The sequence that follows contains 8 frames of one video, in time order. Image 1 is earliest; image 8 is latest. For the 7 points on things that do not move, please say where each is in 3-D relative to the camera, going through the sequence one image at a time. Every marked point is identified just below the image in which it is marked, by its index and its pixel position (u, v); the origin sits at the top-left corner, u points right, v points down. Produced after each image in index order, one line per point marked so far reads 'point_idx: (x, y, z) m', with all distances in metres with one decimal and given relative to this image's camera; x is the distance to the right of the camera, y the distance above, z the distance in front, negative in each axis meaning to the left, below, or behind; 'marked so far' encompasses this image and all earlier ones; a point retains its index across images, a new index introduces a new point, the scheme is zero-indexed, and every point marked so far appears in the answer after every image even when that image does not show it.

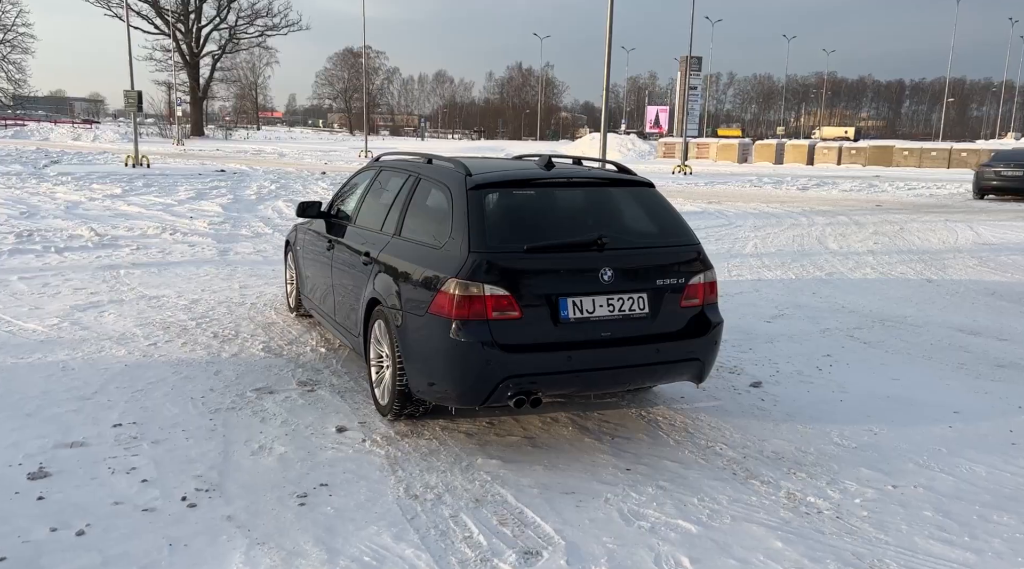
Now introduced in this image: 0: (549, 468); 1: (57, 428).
0: (+0.2, -0.9, +4.2) m
1: (-2.6, -0.8, +4.6) m
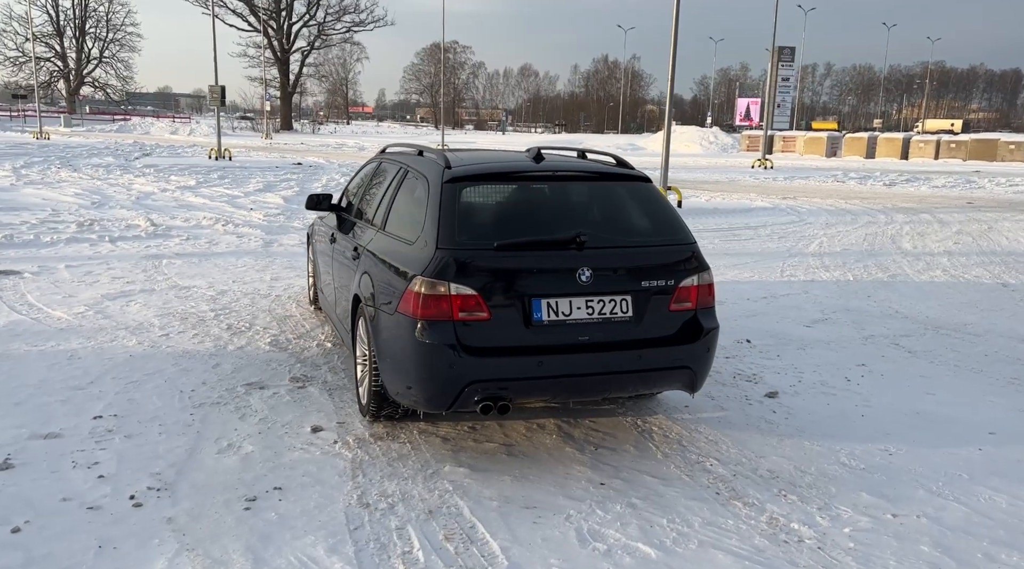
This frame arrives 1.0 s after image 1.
0: (0.0, -0.9, +4.0) m
1: (-2.7, -0.8, +4.6) m
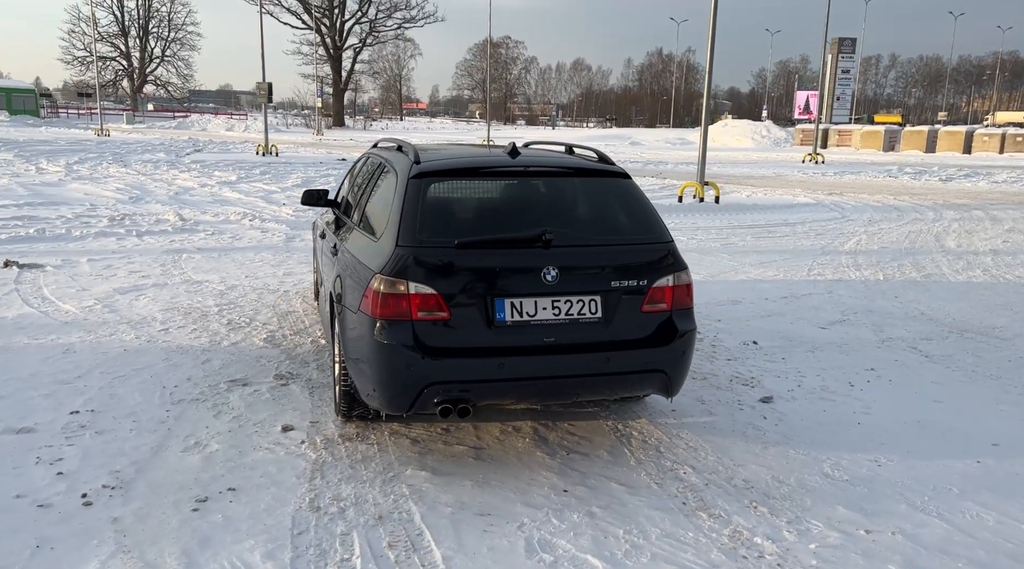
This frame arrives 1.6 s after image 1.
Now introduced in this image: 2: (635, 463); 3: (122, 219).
0: (-0.2, -0.9, +3.8) m
1: (-2.8, -0.7, +4.7) m
2: (+0.6, -0.9, +4.2) m
3: (-7.1, +1.2, +14.9) m
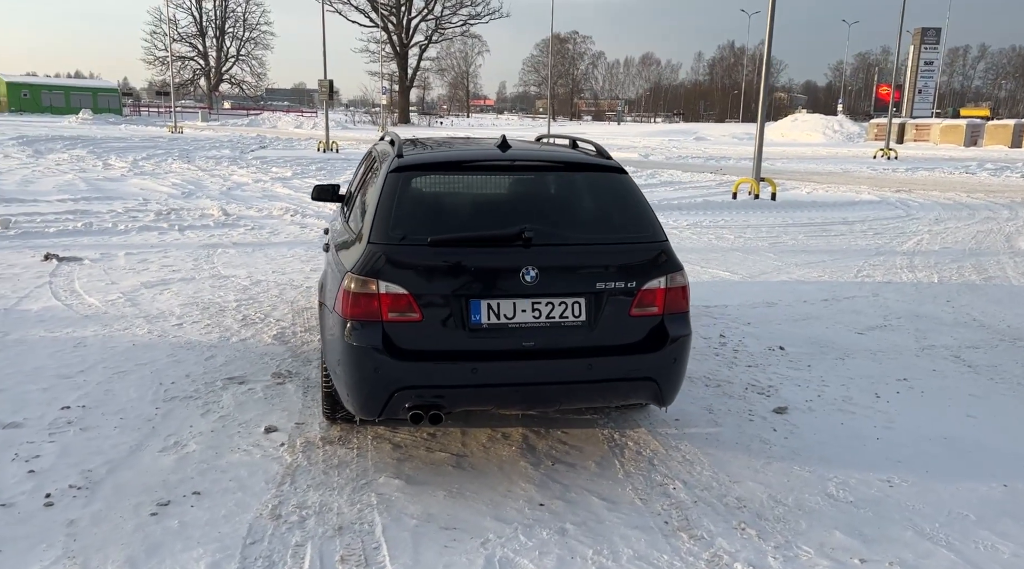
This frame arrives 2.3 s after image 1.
0: (-0.3, -0.9, +3.7) m
1: (-2.9, -0.7, +4.7) m
2: (+0.5, -0.9, +3.9) m
3: (-6.4, +1.3, +15.2) m
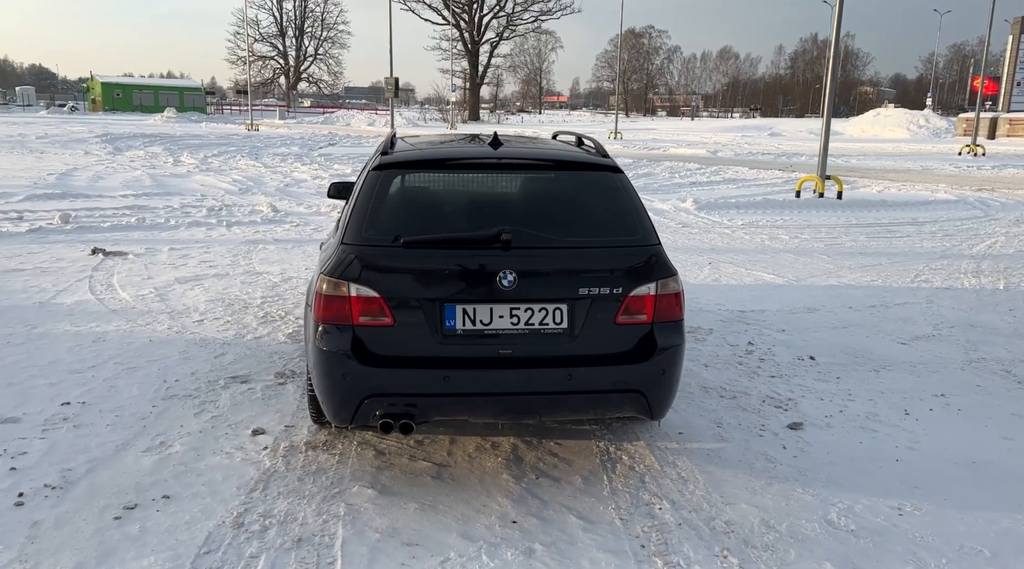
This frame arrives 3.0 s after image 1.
0: (-0.4, -1.0, +3.5) m
1: (-2.9, -0.7, +4.8) m
2: (+0.4, -0.9, +3.7) m
3: (-5.5, +1.4, +15.5) m
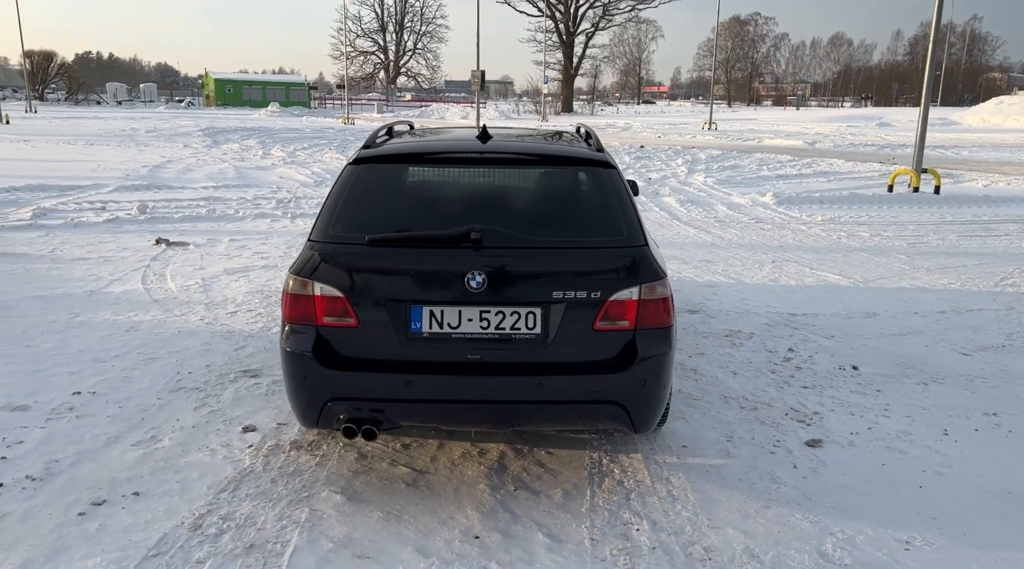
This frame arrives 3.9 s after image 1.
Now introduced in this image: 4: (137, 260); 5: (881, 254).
0: (-0.5, -1.0, +3.4) m
1: (-2.9, -0.6, +4.9) m
2: (+0.3, -1.0, +3.5) m
3: (-4.2, +1.6, +15.8) m
4: (-4.4, +0.3, +9.5) m
5: (+5.3, +0.5, +11.9) m
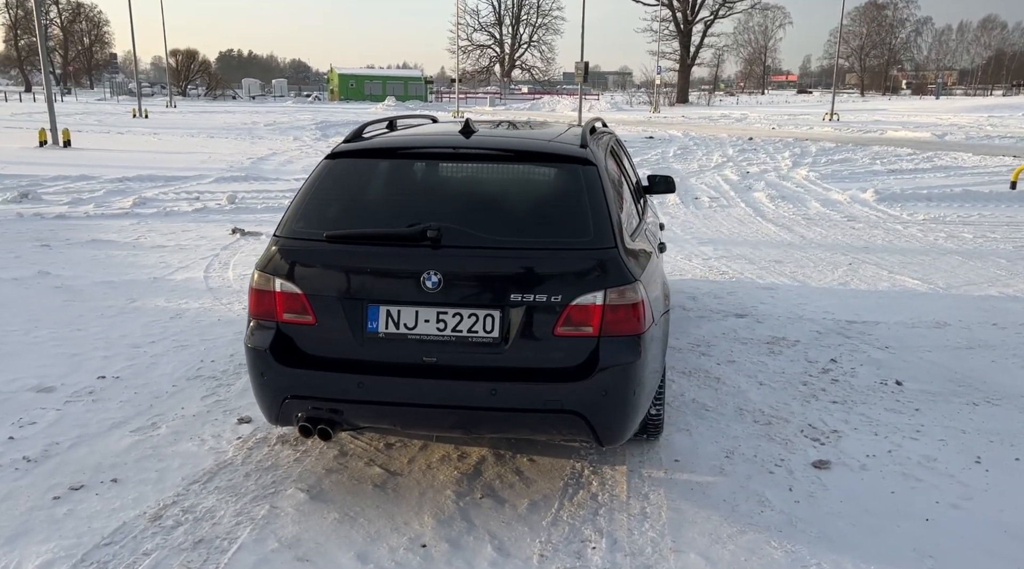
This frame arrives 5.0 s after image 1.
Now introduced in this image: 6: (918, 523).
0: (-0.7, -1.0, +3.3) m
1: (-2.8, -0.6, +5.1) m
2: (+0.1, -1.0, +3.3) m
3: (-2.7, +1.8, +16.1) m
4: (-3.7, +0.4, +9.9) m
5: (+6.2, +0.4, +11.0) m
6: (+1.7, -1.0, +3.4) m
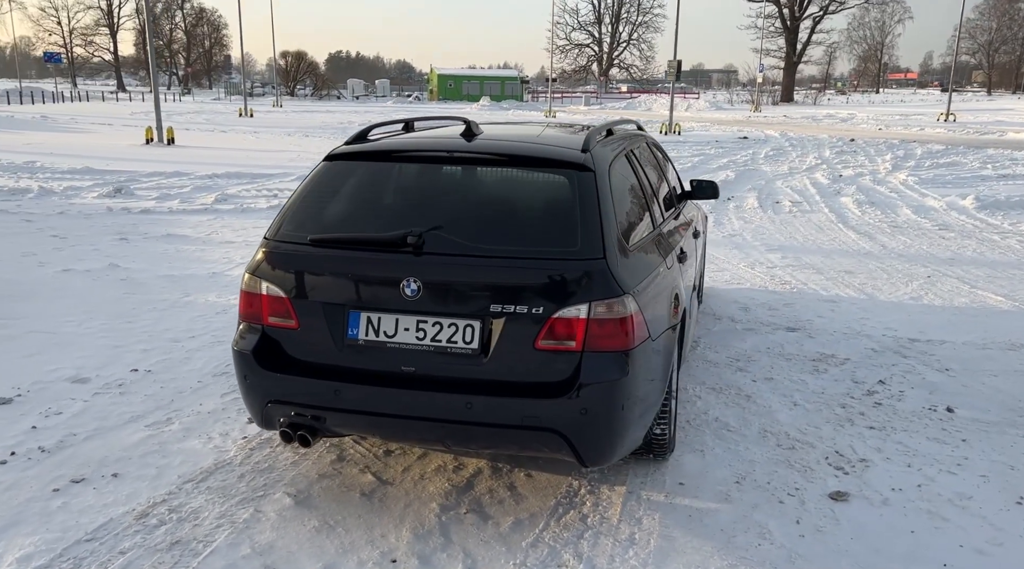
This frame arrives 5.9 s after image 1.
0: (-0.8, -1.0, +3.3) m
1: (-2.7, -0.5, +5.3) m
2: (+0.1, -1.0, +3.2) m
3: (-1.3, +1.8, +16.2) m
4: (-3.0, +0.5, +10.1) m
5: (+7.0, +0.2, +10.1) m
6: (+1.6, -1.1, +3.1) m
